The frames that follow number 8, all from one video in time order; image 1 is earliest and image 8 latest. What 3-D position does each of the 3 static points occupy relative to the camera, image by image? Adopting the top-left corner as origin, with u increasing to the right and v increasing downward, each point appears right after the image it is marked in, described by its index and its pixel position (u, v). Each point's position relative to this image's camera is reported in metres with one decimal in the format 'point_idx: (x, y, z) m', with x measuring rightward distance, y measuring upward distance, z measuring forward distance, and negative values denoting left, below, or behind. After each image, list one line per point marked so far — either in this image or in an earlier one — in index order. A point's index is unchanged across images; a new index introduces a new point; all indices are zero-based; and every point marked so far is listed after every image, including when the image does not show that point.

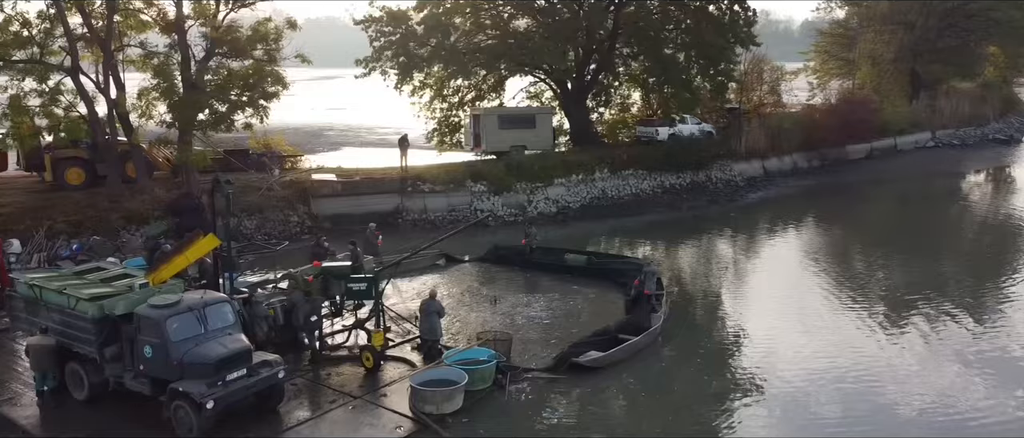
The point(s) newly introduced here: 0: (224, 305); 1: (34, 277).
0: (-4.0, -1.2, +11.2) m
1: (-7.1, -0.9, +11.9) m
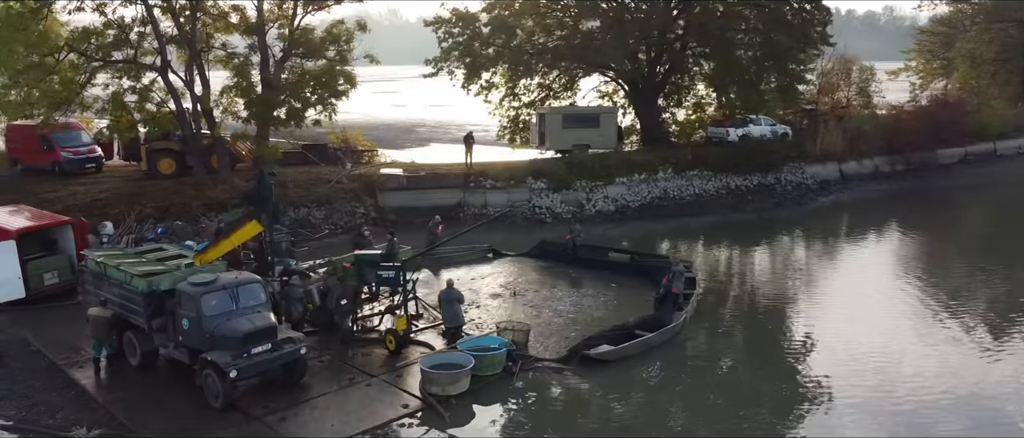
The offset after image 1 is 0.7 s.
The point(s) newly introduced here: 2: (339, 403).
0: (-3.9, -1.0, +12.3) m
1: (-6.8, -0.6, +13.5) m
2: (-2.5, -2.7, +11.7) m
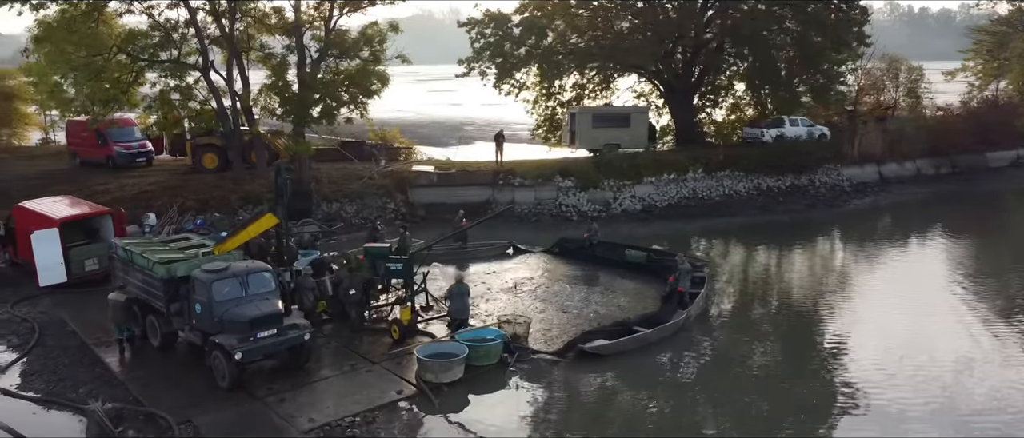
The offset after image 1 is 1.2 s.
0: (-4.0, -0.9, +13.1) m
1: (-6.8, -0.4, +14.4) m
2: (-2.7, -2.6, +12.4) m
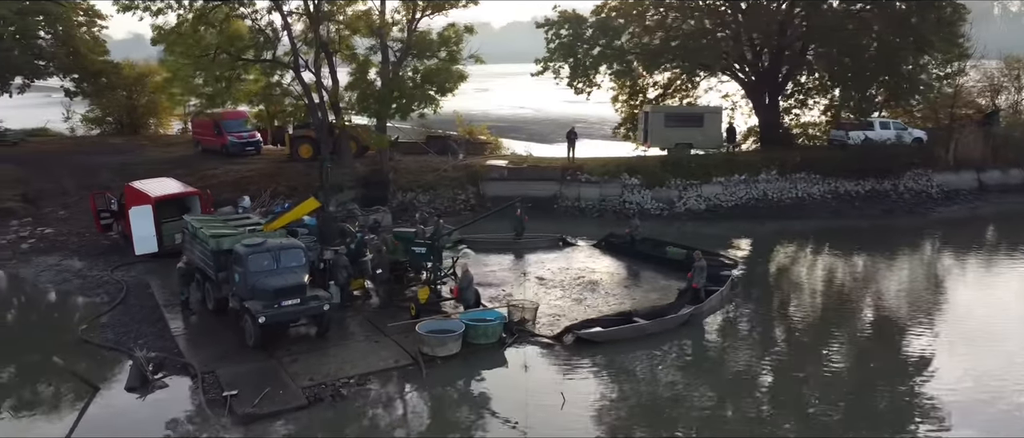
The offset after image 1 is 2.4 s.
0: (-3.9, -0.6, +14.8) m
1: (-6.5, 0.0, +16.6) m
2: (-2.8, -2.3, +13.9) m
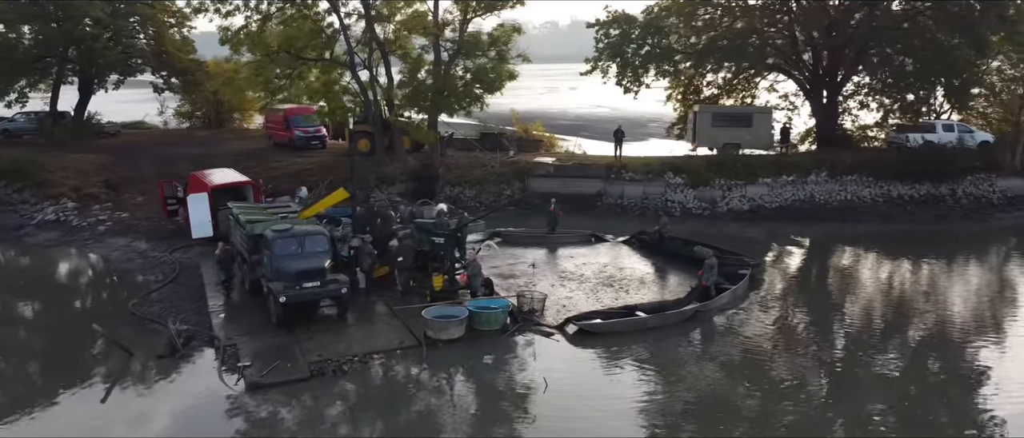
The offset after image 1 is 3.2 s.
0: (-3.8, -0.3, +15.9) m
1: (-6.1, +0.3, +18.0) m
2: (-2.8, -2.1, +14.9) m
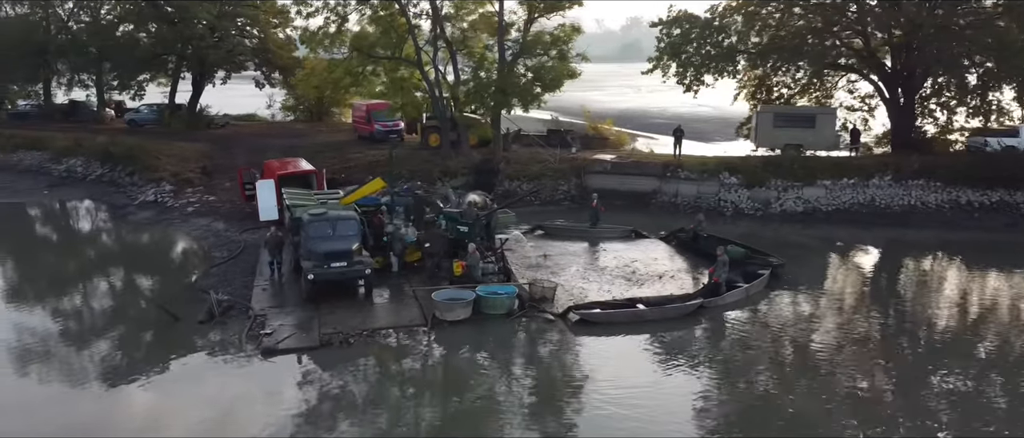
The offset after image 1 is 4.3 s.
0: (-3.4, 0.0, +17.3) m
1: (-5.4, +0.6, +19.7) m
2: (-2.7, -1.8, +16.2) m
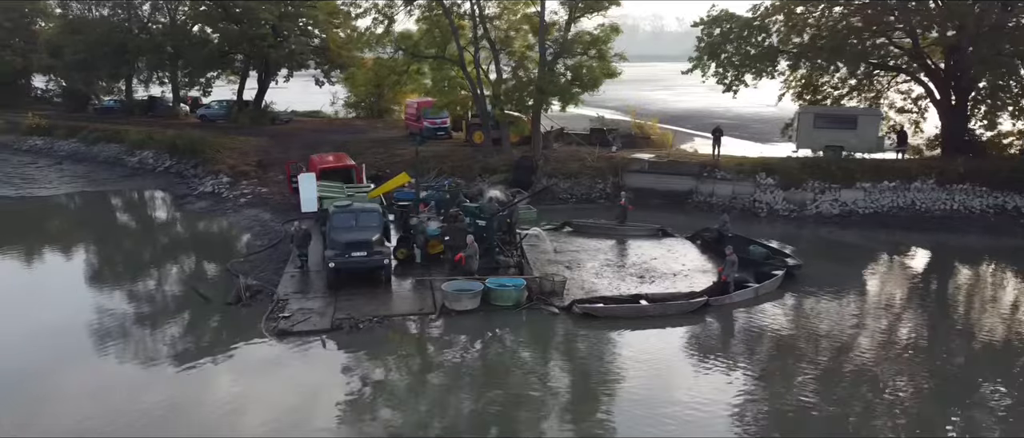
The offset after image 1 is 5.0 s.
0: (-3.1, +0.1, +18.1) m
1: (-4.8, +0.8, +20.7) m
2: (-2.5, -1.7, +16.9) m
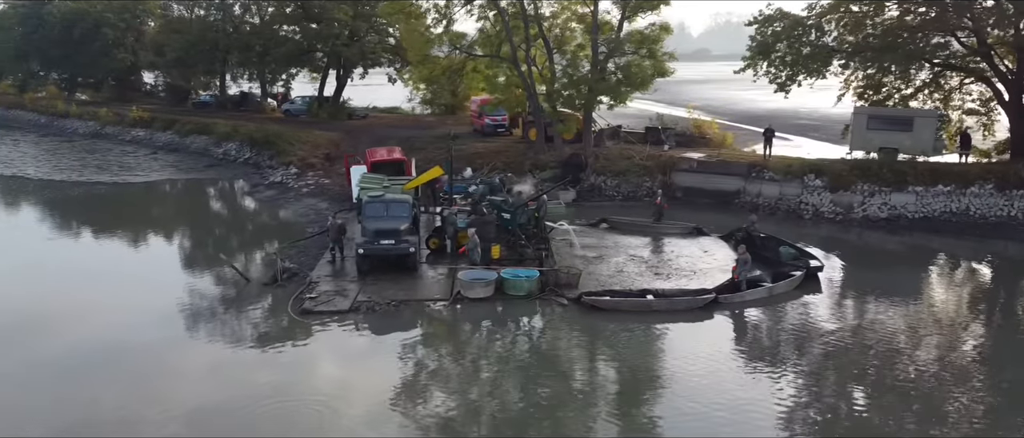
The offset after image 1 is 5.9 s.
0: (-2.6, +0.4, +19.1) m
1: (-3.9, +1.1, +21.9) m
2: (-2.2, -1.5, +17.9) m
